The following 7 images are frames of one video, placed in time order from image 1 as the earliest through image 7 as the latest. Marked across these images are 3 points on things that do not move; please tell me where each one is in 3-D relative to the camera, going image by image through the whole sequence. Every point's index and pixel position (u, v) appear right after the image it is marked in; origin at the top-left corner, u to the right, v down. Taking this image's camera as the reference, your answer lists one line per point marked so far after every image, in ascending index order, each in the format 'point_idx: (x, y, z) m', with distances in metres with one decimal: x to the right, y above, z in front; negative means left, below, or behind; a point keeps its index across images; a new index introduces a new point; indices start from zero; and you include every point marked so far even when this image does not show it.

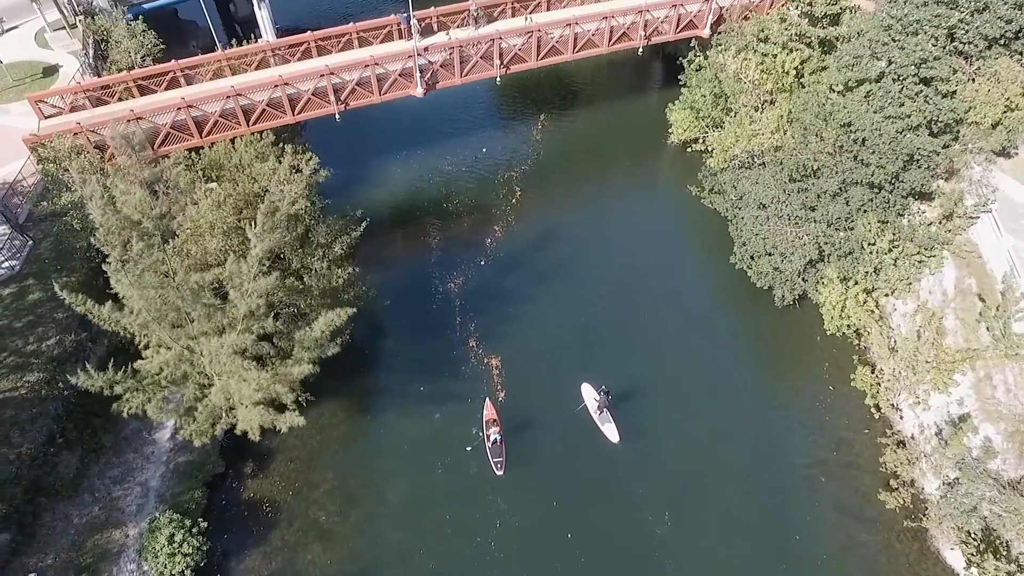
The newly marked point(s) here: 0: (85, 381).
0: (-14.4, -3.2, +18.7) m
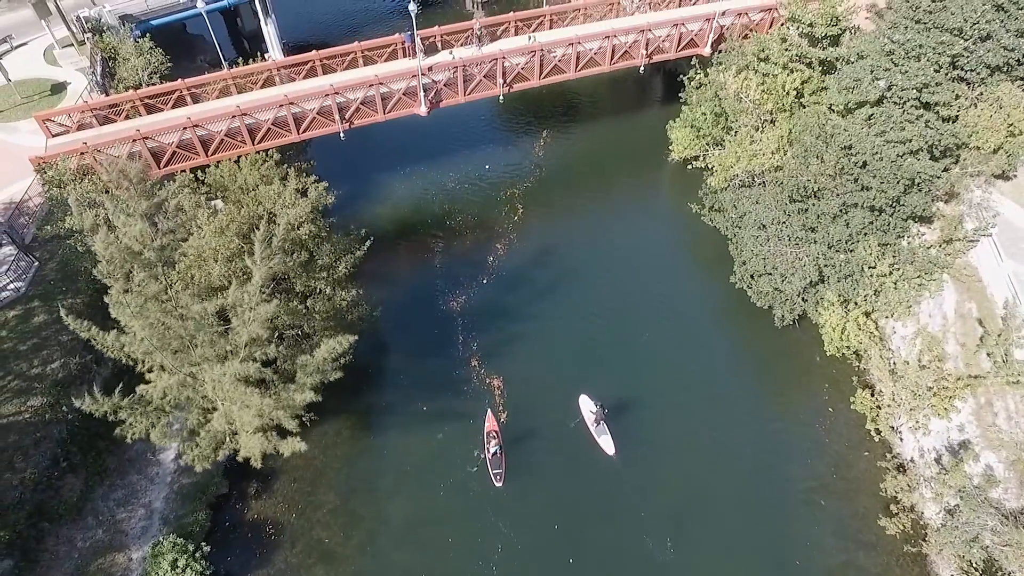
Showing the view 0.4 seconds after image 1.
0: (-14.3, -4.1, +18.8) m
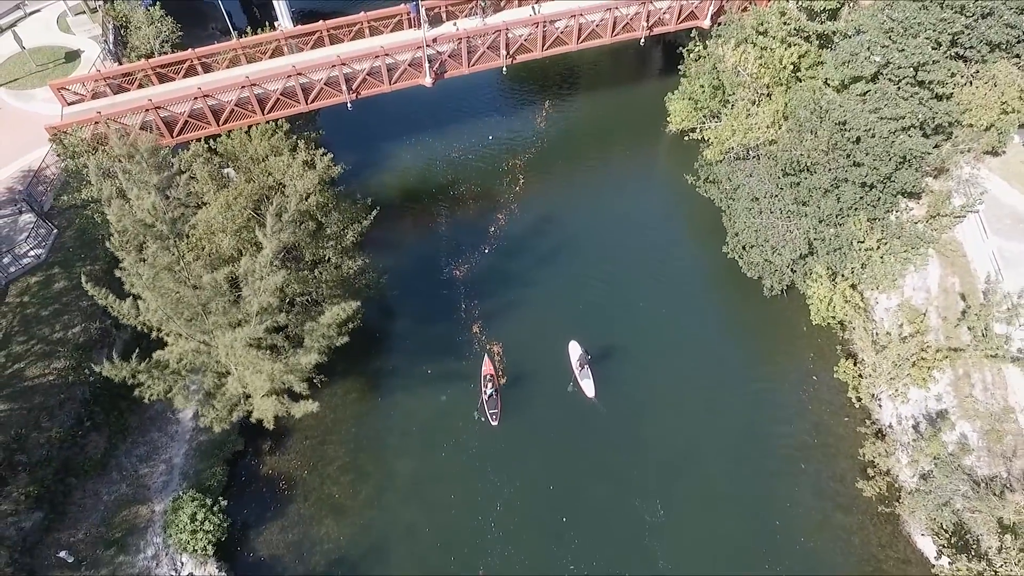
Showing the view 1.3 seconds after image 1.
0: (-14.3, -2.9, +20.0) m
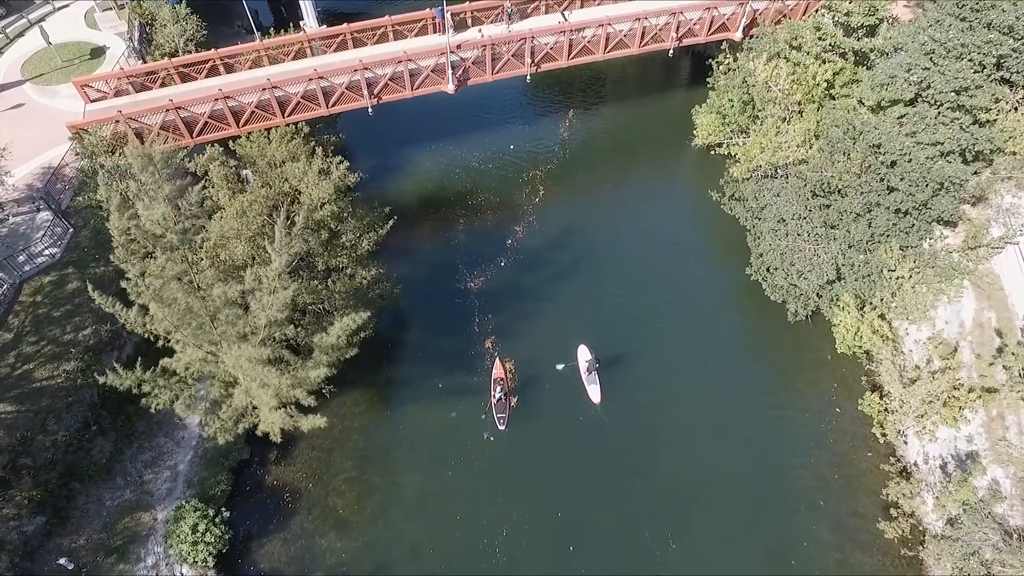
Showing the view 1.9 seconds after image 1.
0: (-13.9, -3.1, +19.8) m
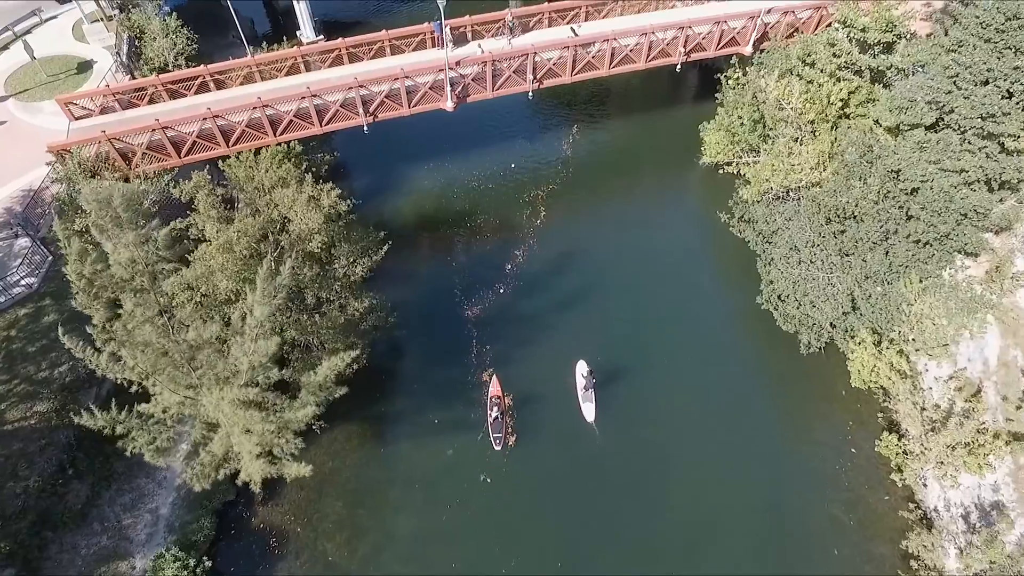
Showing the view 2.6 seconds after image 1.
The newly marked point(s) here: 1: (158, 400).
0: (-14.0, -4.5, +18.6) m
1: (-12.3, -3.9, +19.7) m
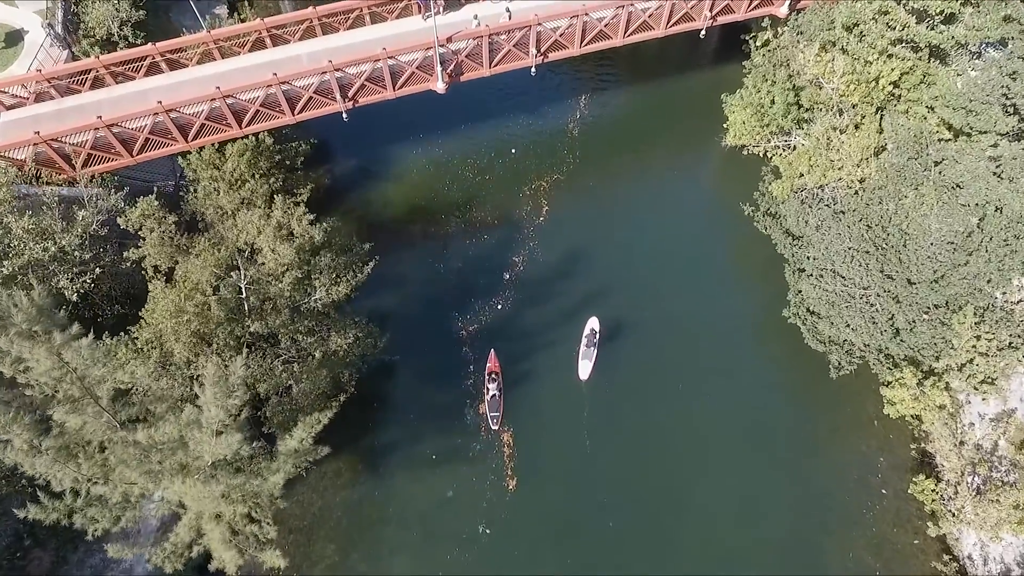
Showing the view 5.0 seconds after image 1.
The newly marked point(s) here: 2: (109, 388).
0: (-13.8, -6.6, +16.3) m
1: (-12.2, -5.9, +17.3) m
2: (-11.8, -1.9, +17.5) m
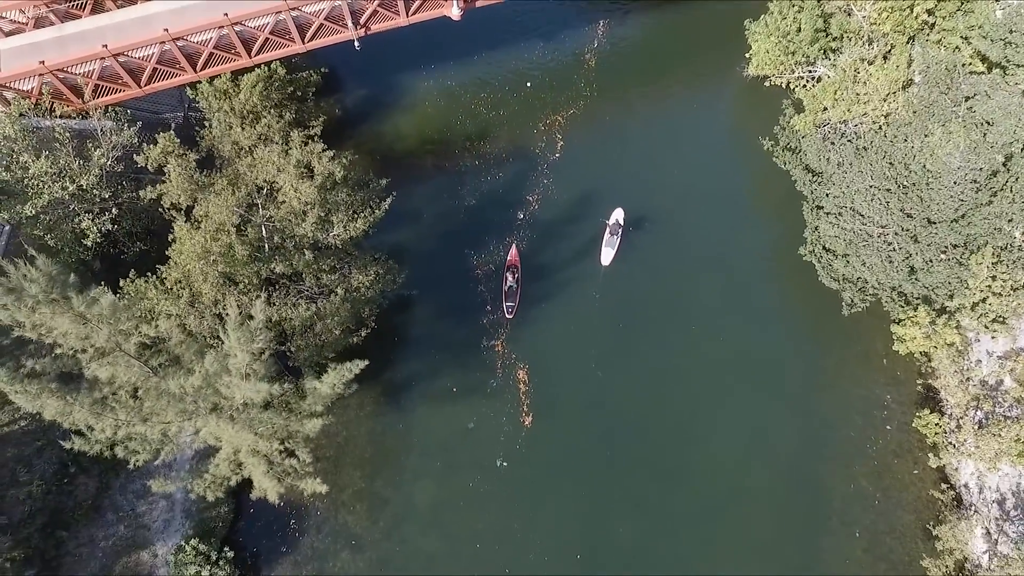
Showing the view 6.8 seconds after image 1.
0: (-13.0, -4.7, +17.0) m
1: (-11.4, -3.9, +18.0) m
2: (-11.0, 0.0, +17.7) m
